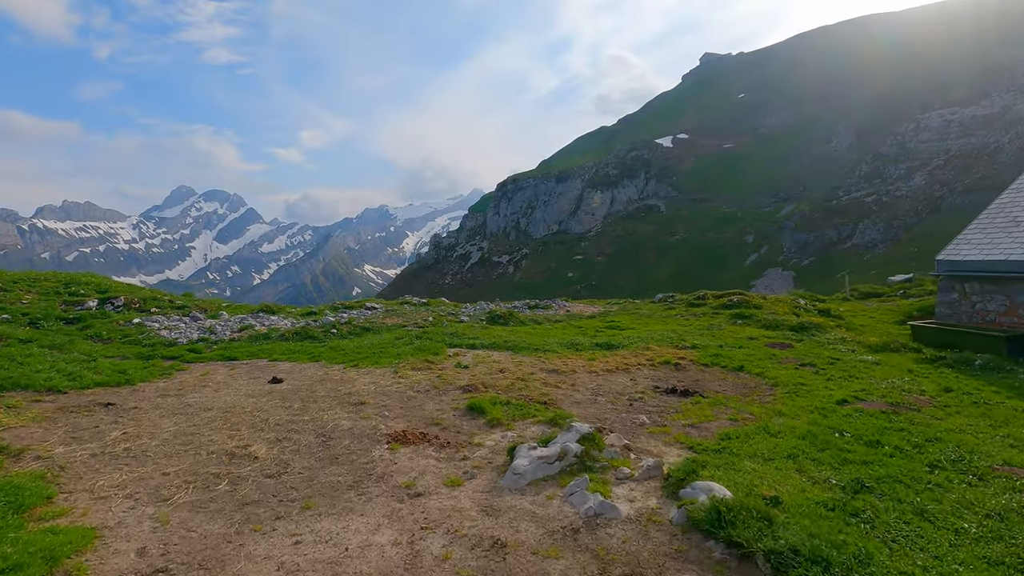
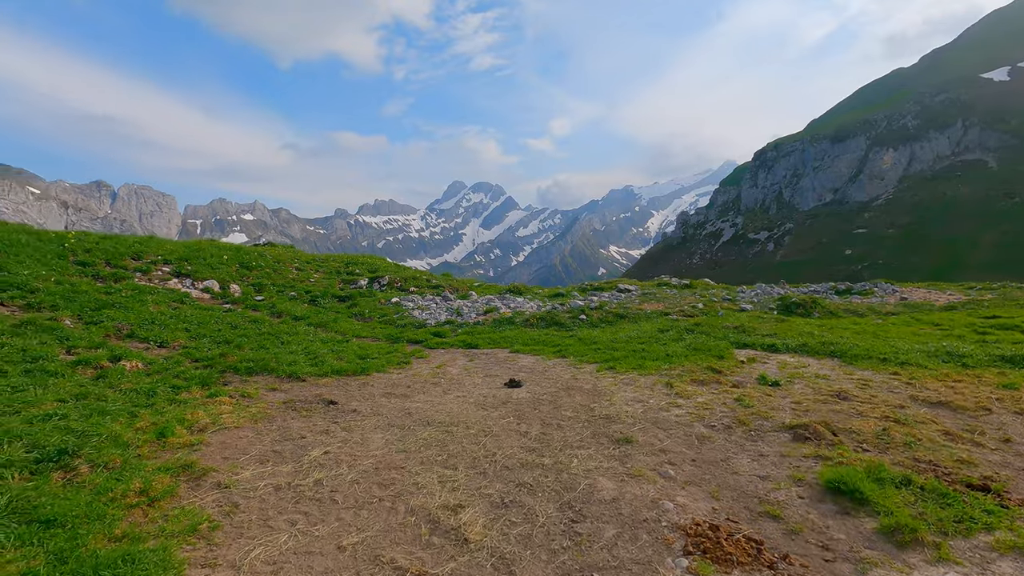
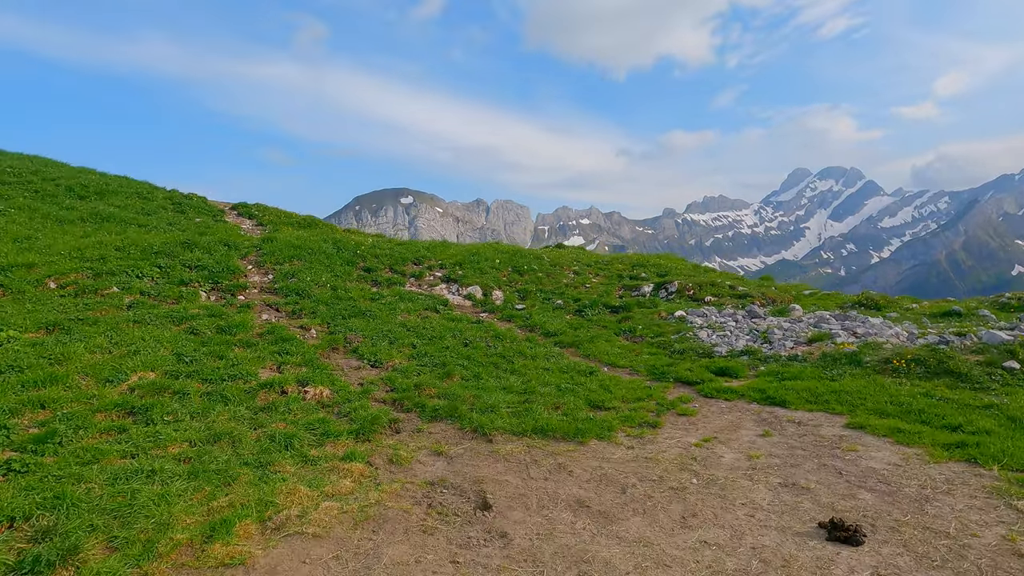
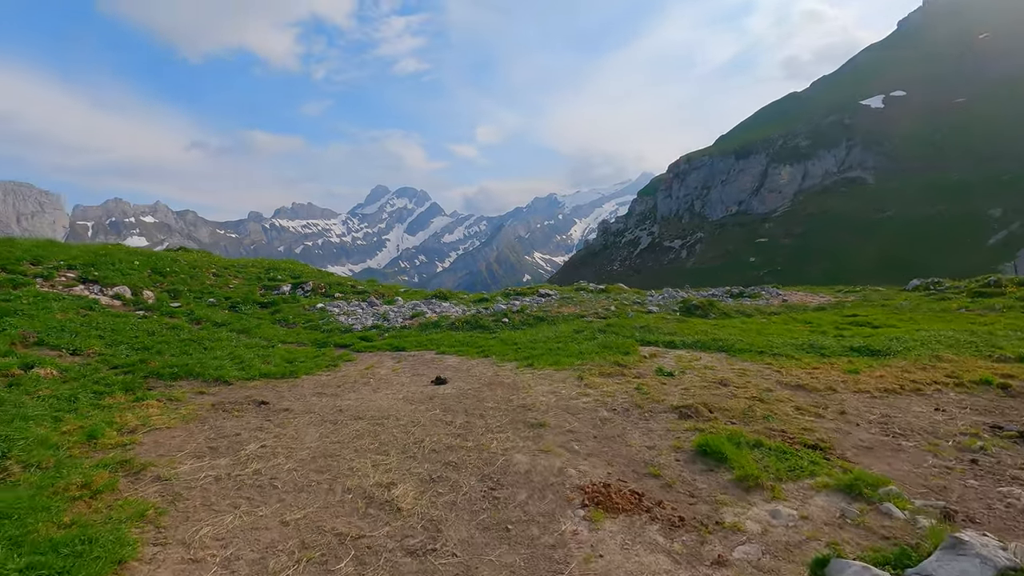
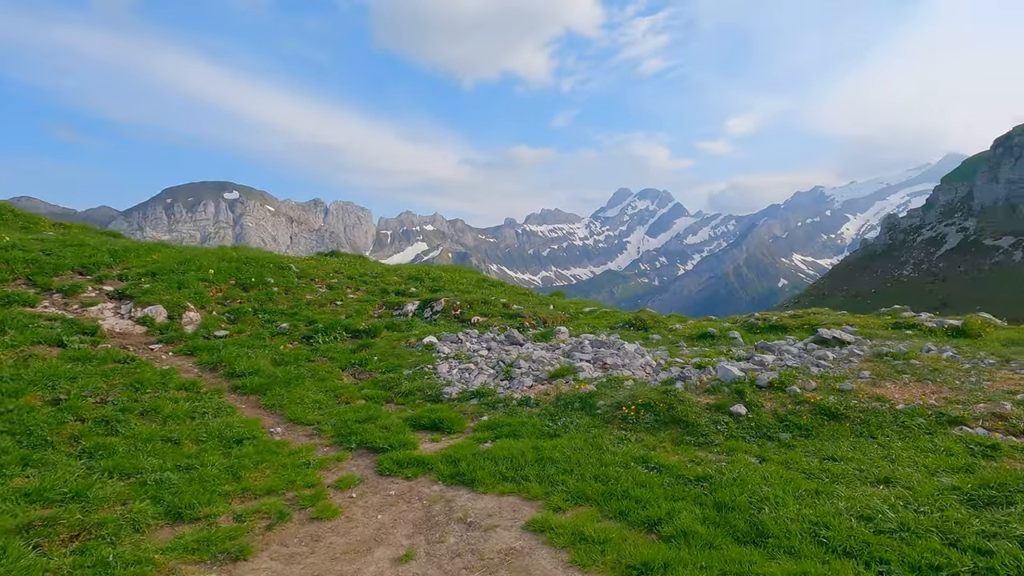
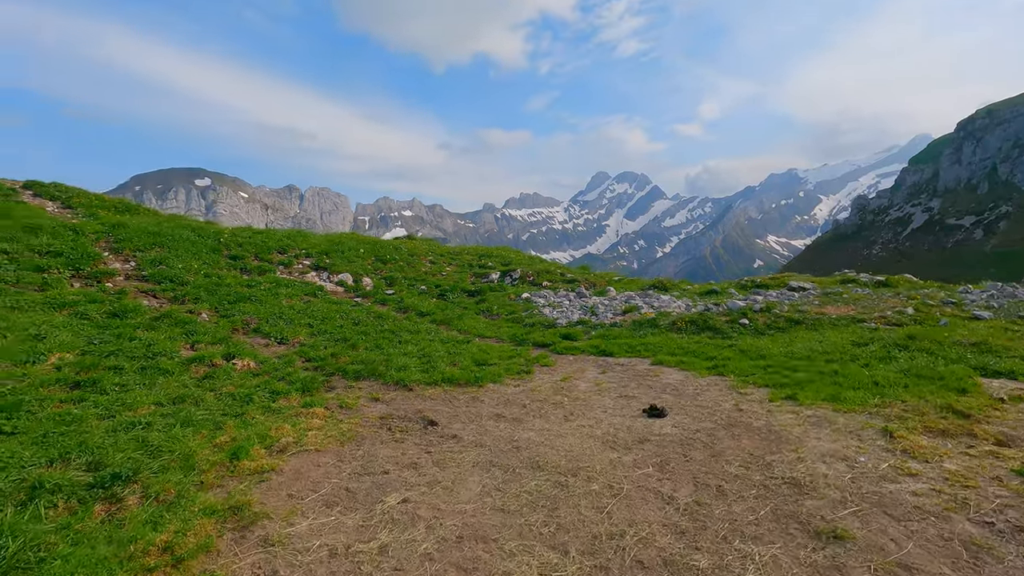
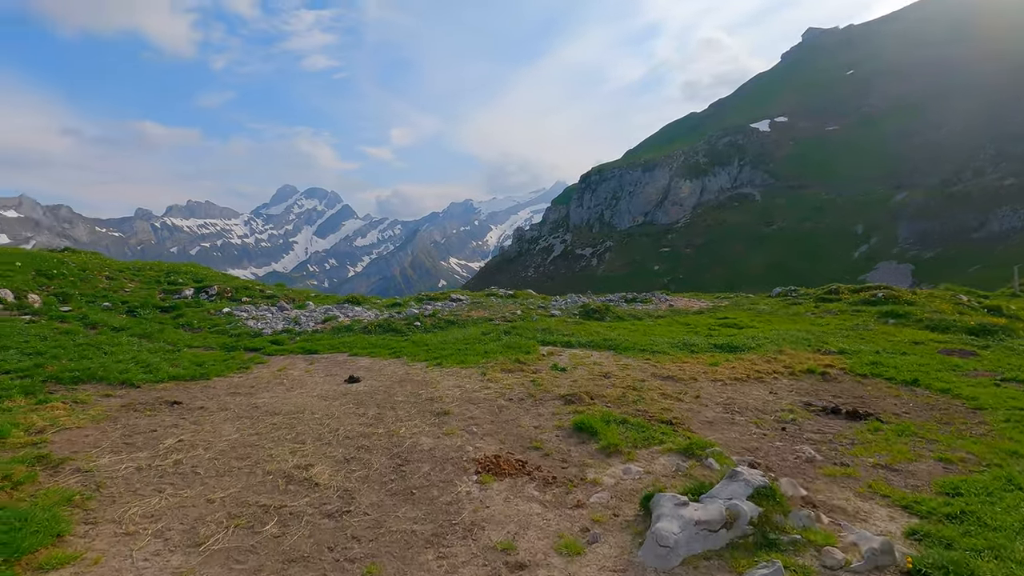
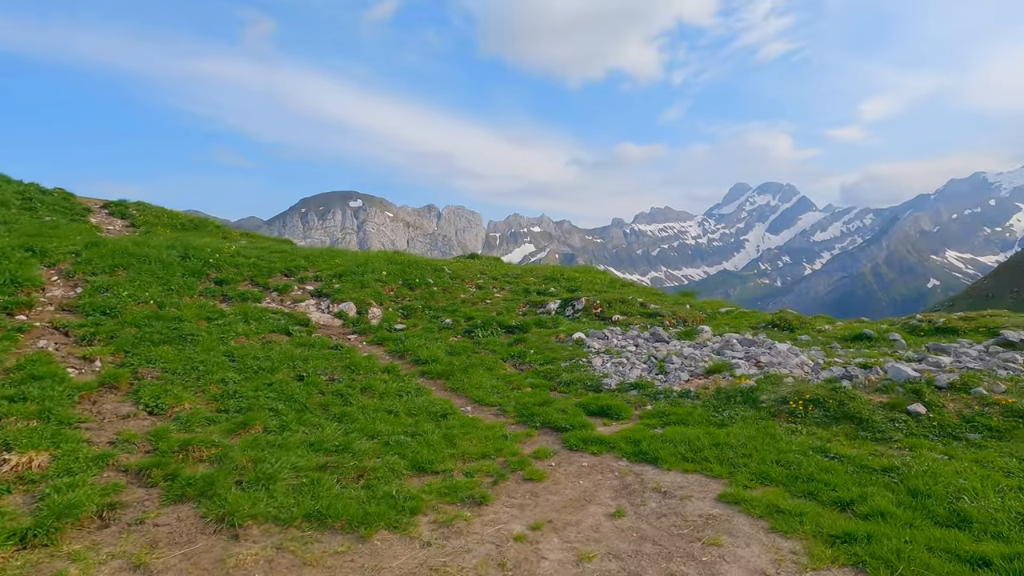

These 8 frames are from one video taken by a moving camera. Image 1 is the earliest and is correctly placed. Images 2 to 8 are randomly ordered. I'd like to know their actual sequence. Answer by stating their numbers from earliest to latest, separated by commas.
7, 4, 2, 6, 3, 8, 5
